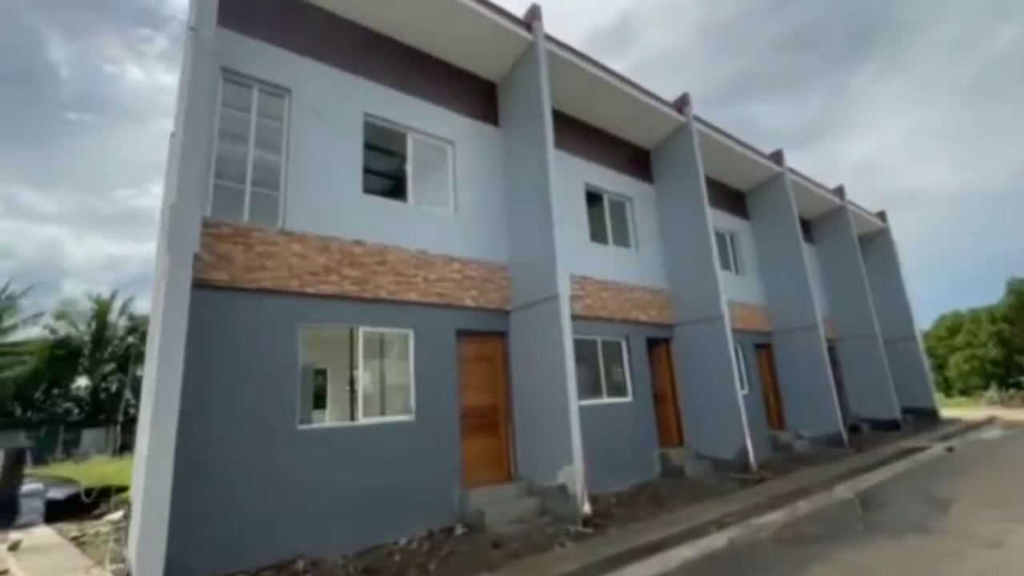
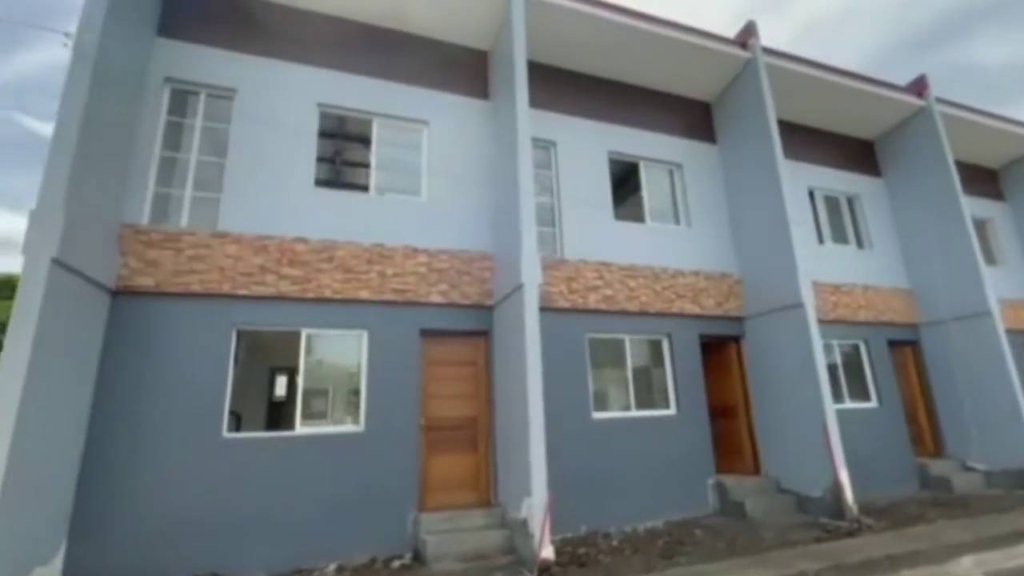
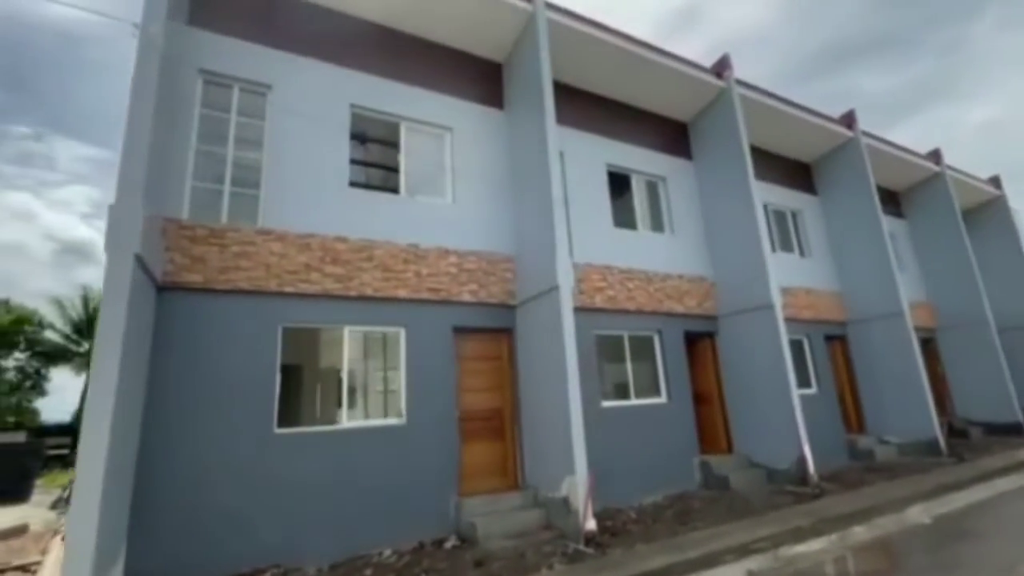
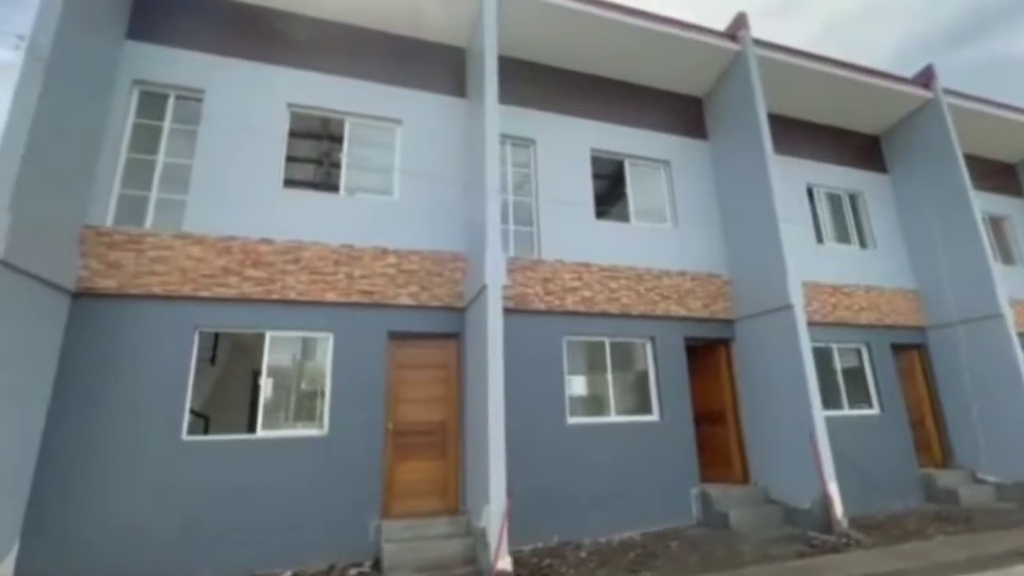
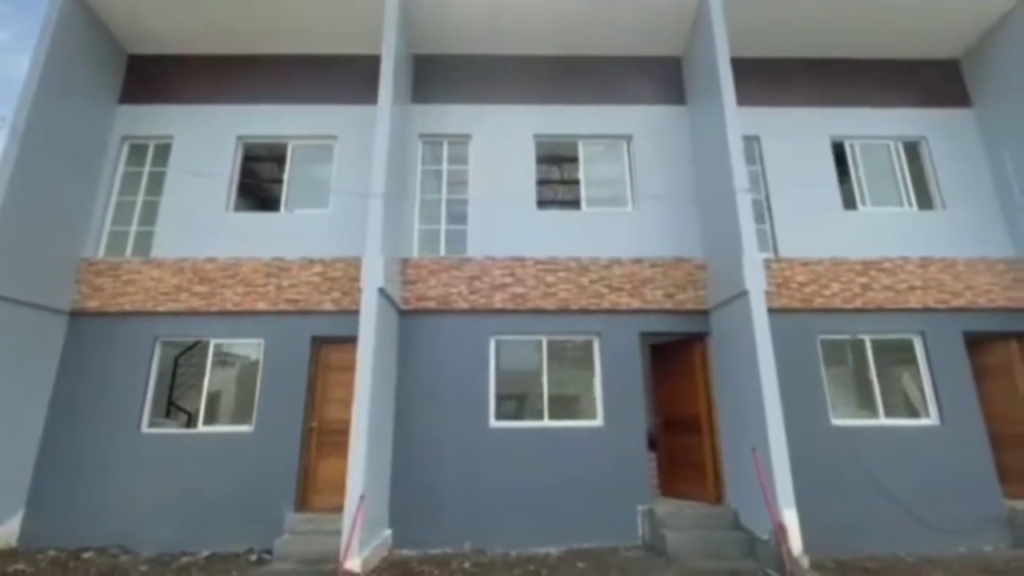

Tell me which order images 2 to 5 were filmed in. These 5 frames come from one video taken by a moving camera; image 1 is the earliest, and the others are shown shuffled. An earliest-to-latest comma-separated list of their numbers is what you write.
3, 2, 4, 5
